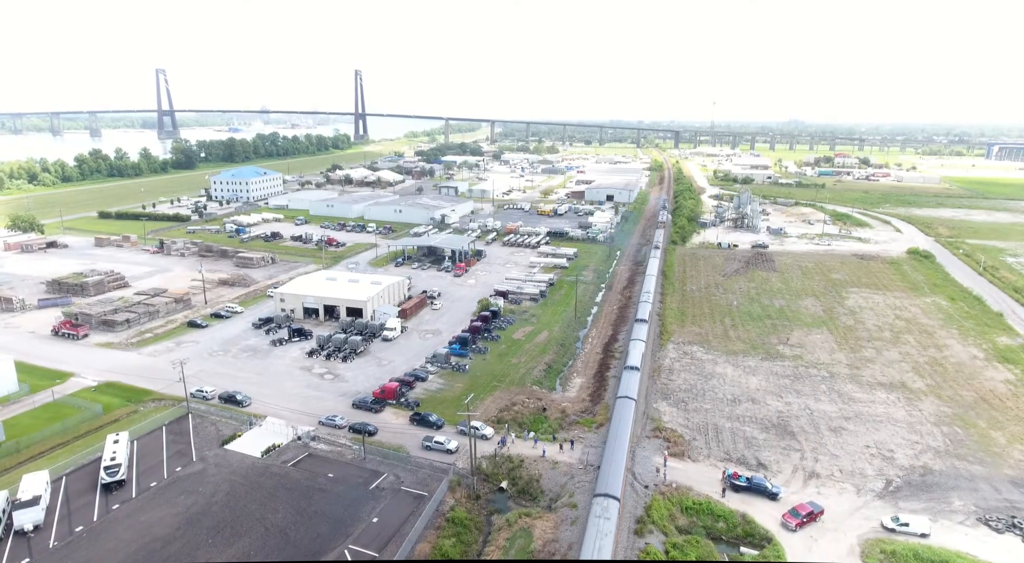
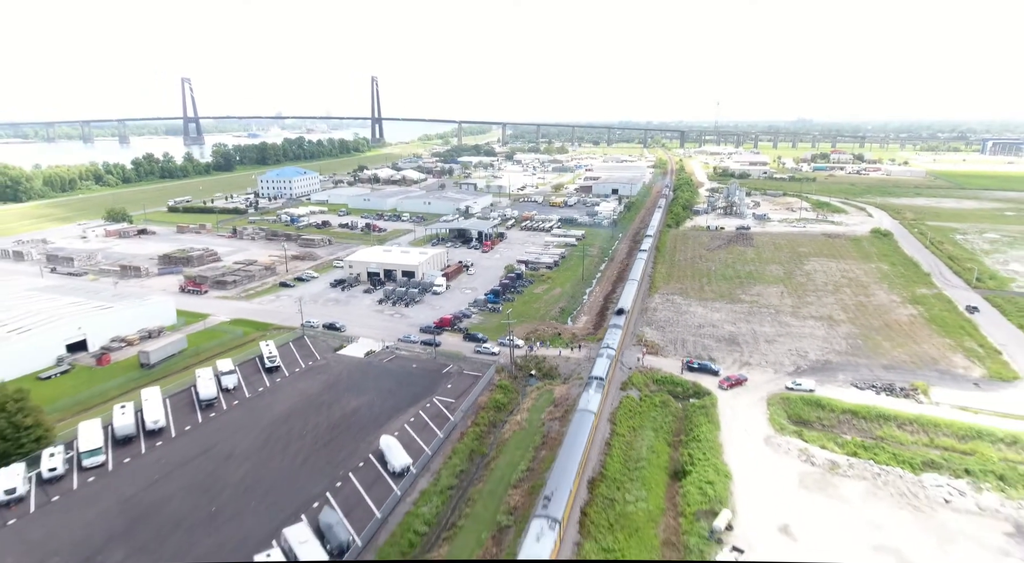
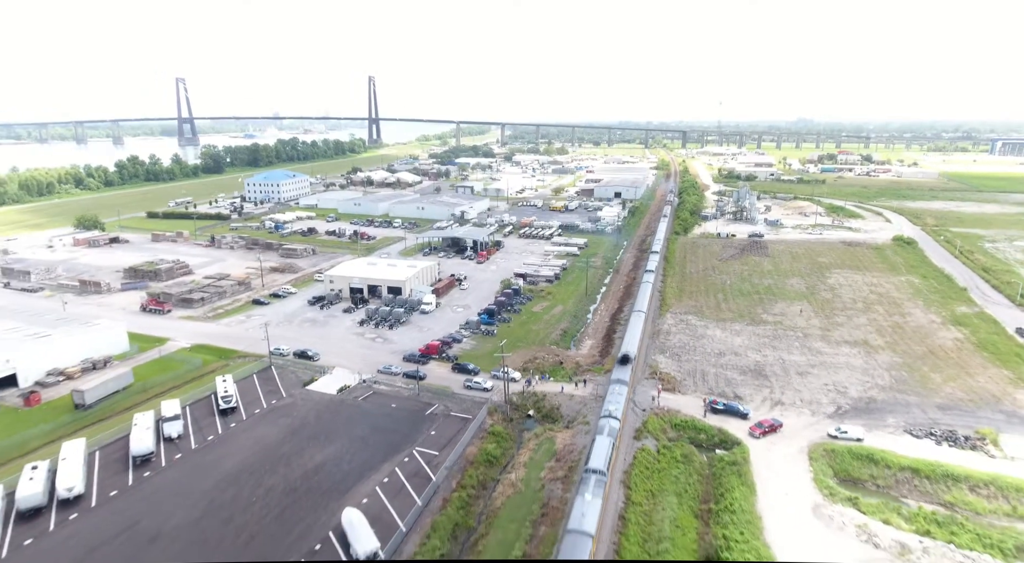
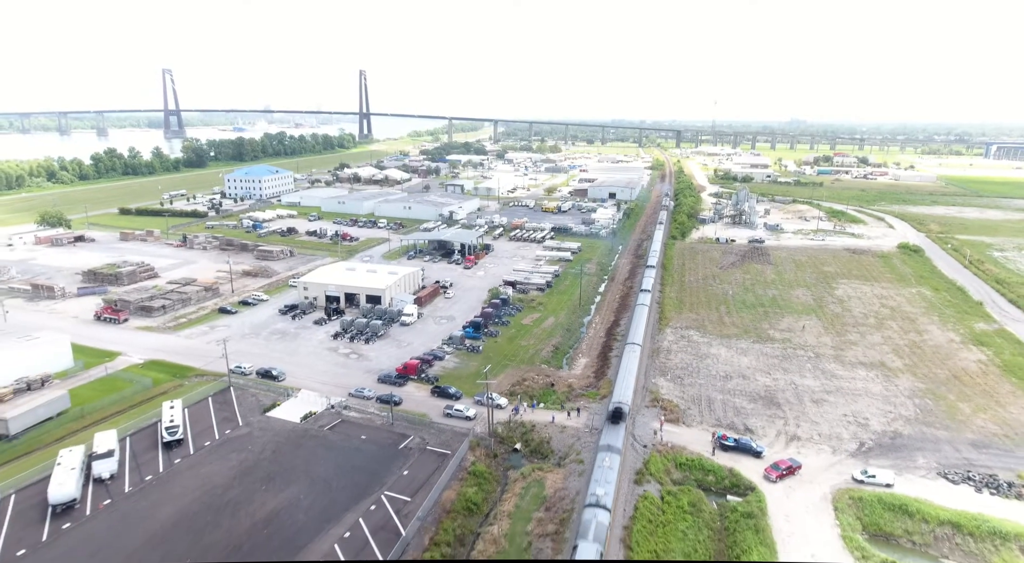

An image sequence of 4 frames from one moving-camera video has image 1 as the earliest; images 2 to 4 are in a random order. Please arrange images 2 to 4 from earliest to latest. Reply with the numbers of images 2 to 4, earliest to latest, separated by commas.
4, 3, 2
